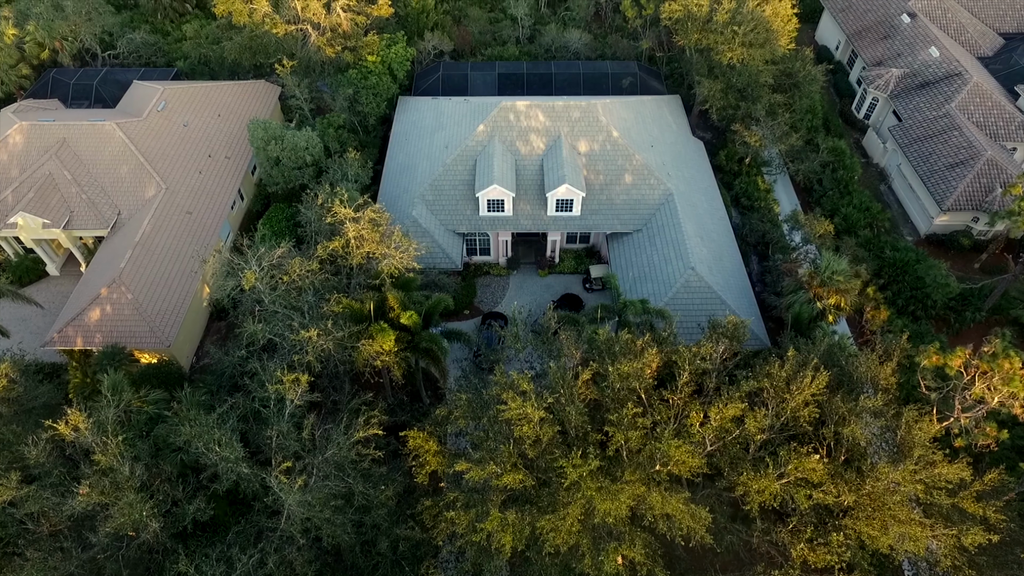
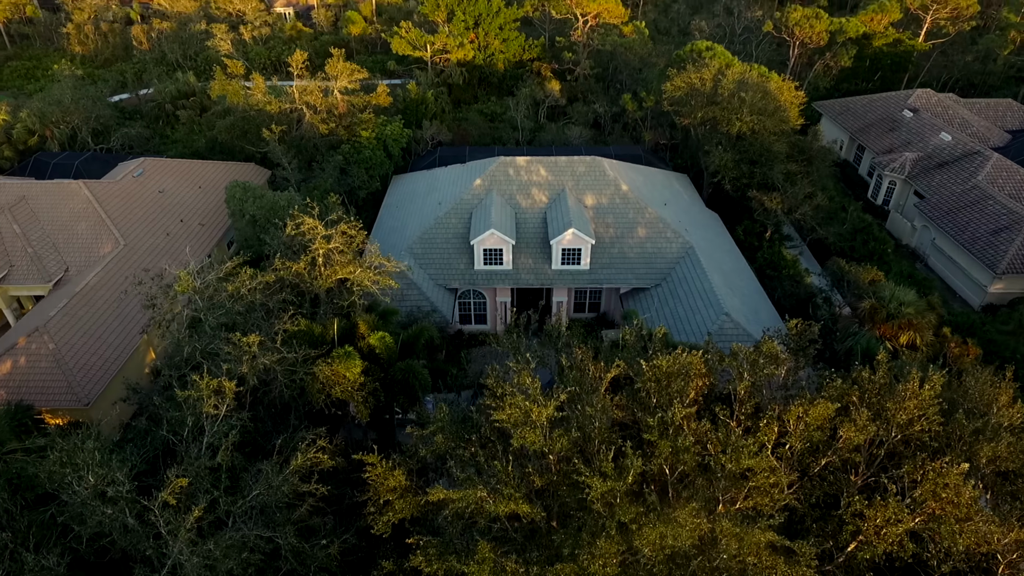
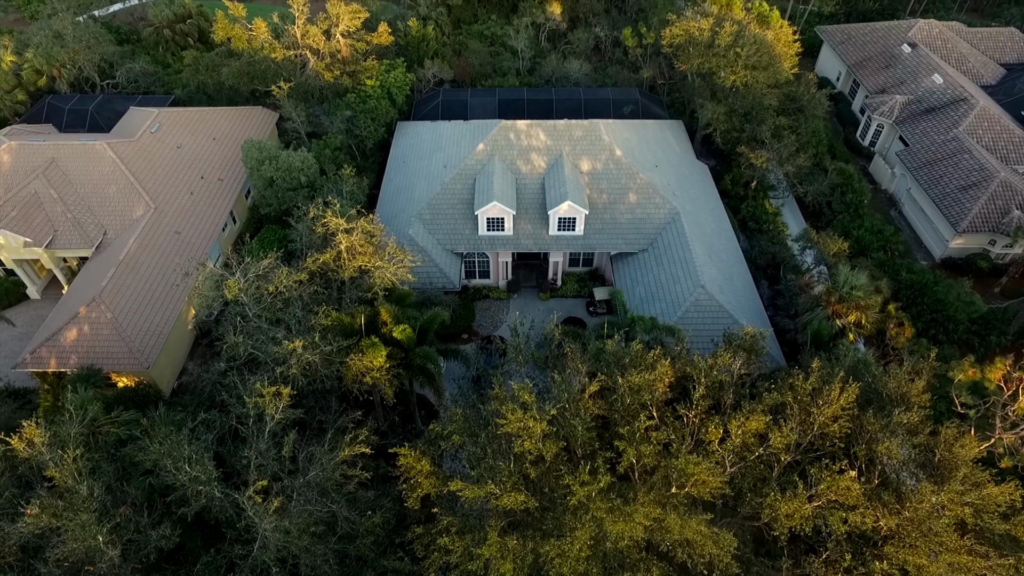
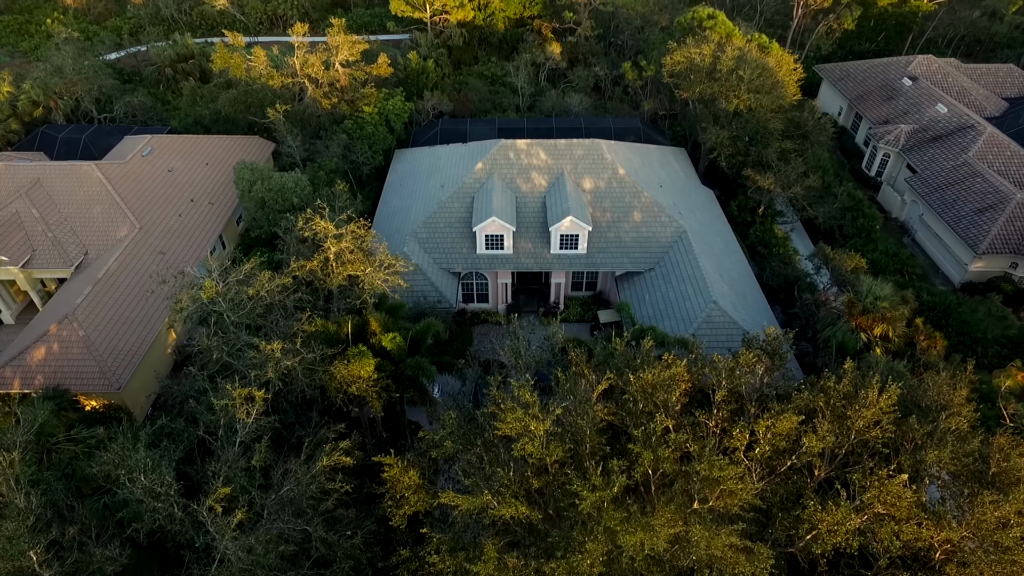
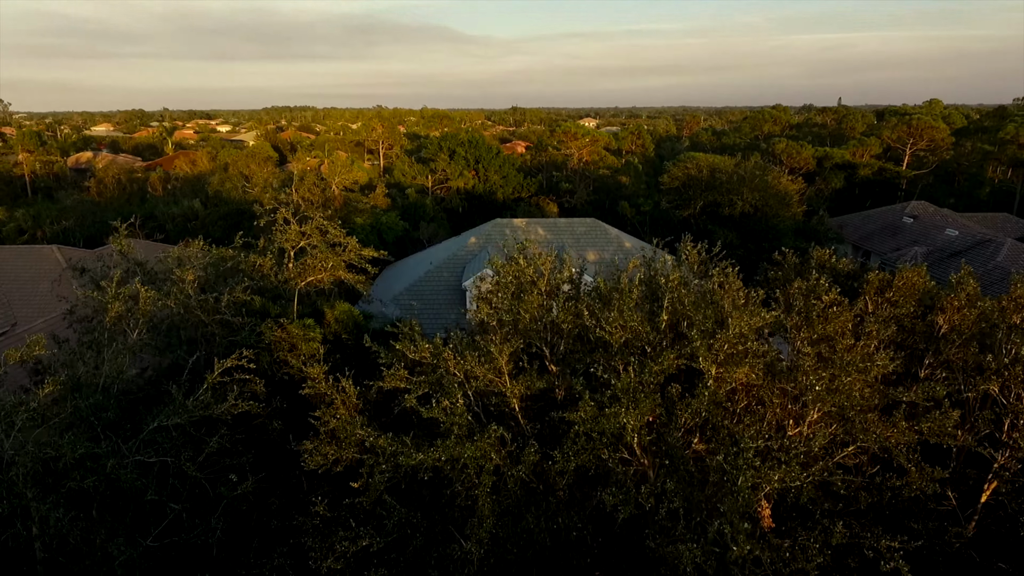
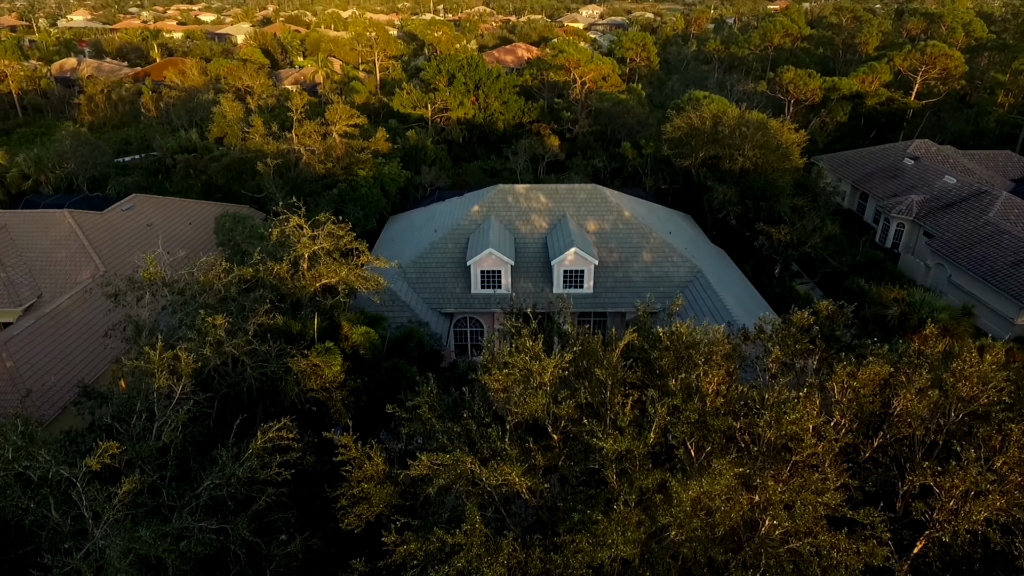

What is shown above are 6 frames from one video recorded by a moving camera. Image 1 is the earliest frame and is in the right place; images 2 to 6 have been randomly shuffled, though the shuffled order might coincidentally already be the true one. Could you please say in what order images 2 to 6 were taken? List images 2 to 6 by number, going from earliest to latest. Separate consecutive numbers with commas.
3, 4, 2, 6, 5
